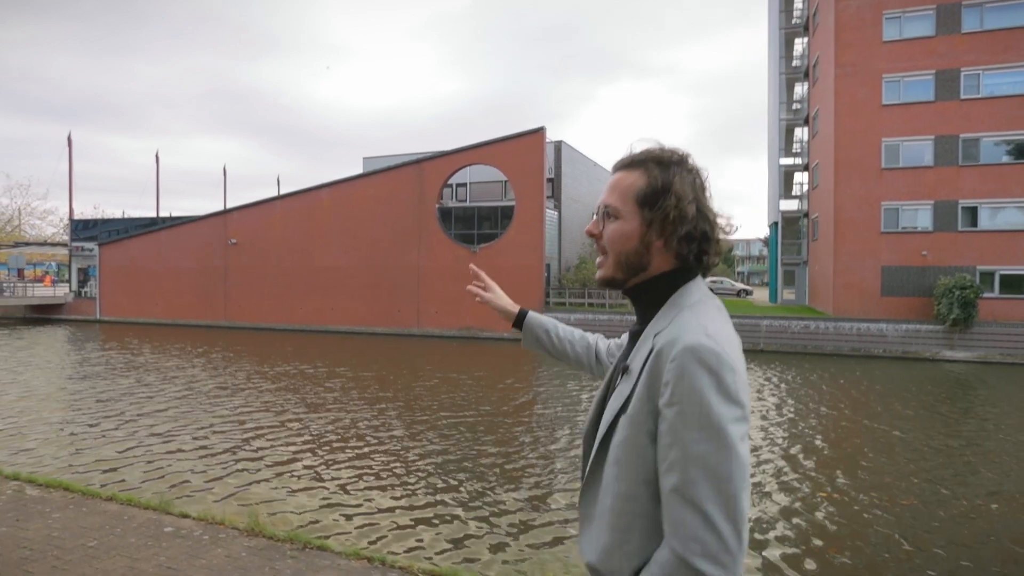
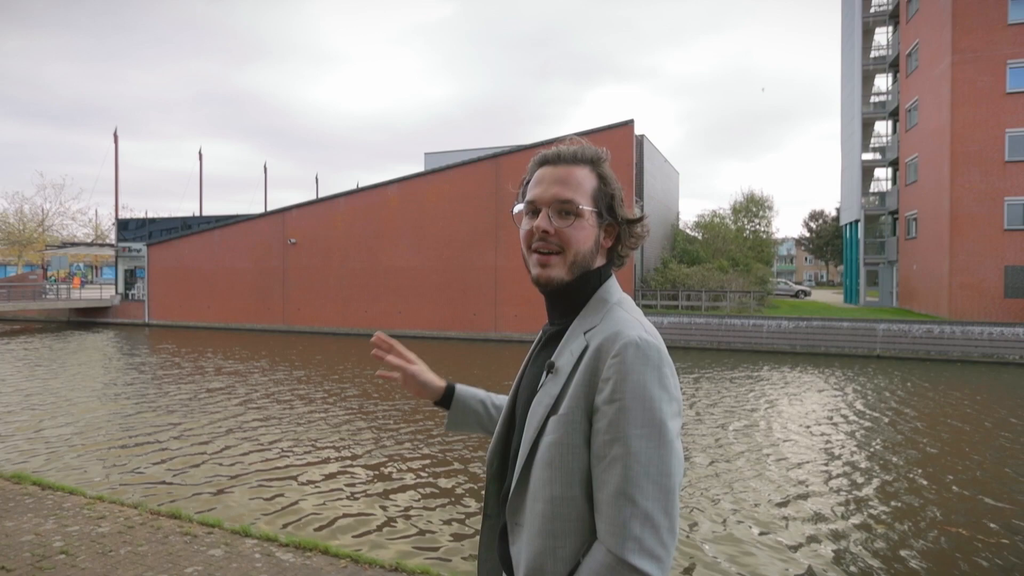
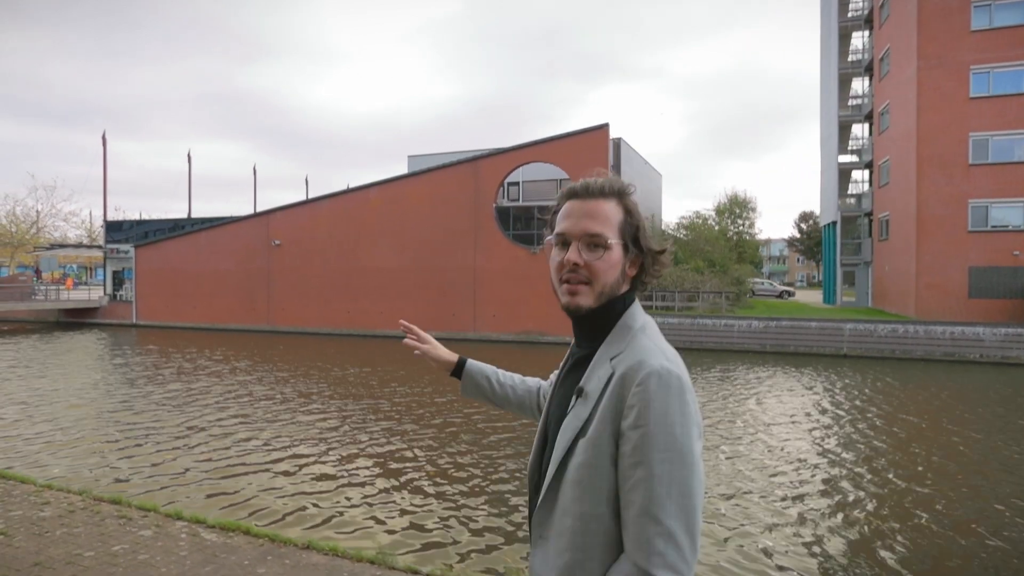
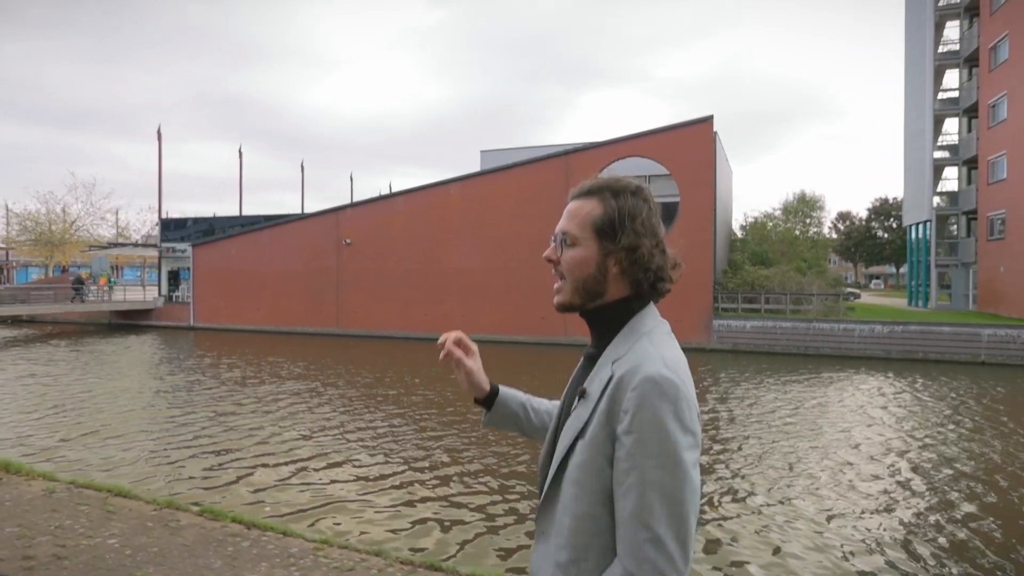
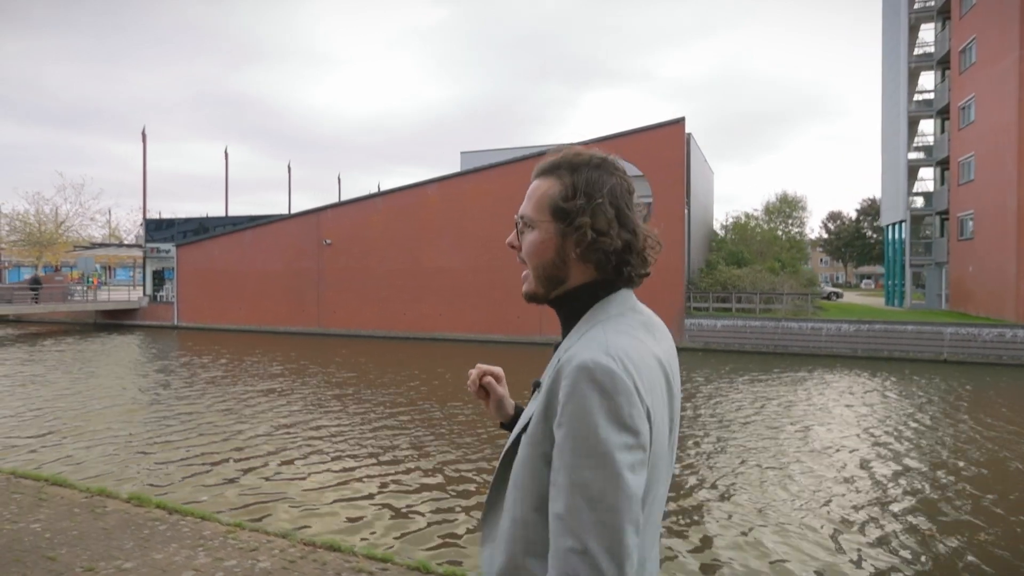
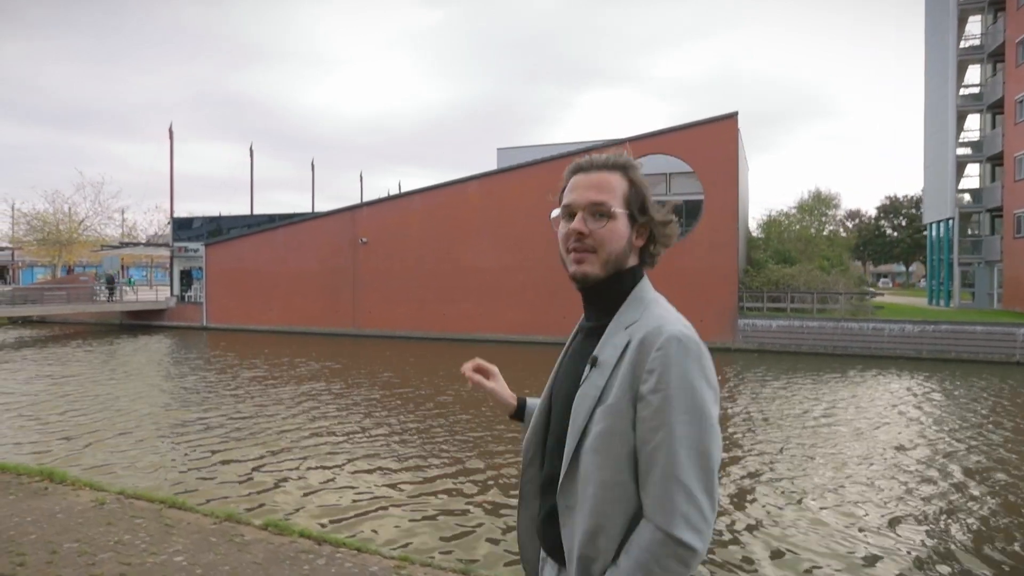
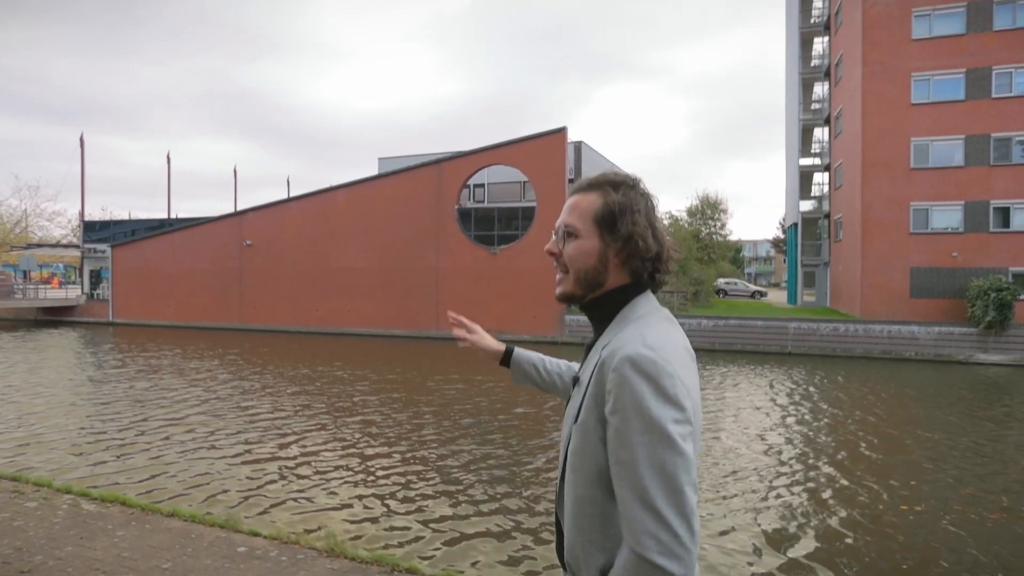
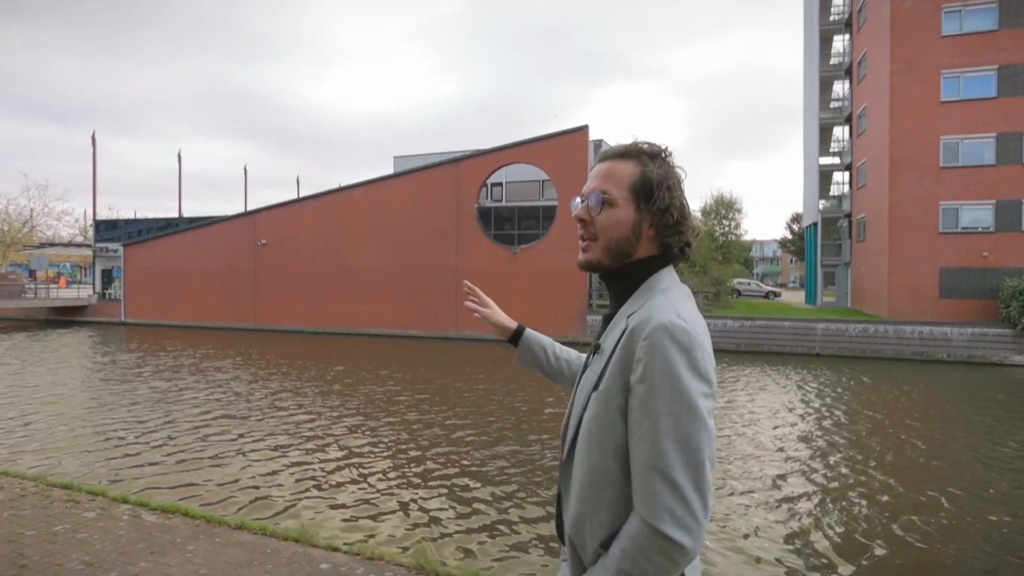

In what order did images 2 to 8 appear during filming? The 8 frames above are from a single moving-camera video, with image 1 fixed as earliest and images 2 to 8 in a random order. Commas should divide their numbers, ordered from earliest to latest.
7, 8, 3, 2, 5, 4, 6
